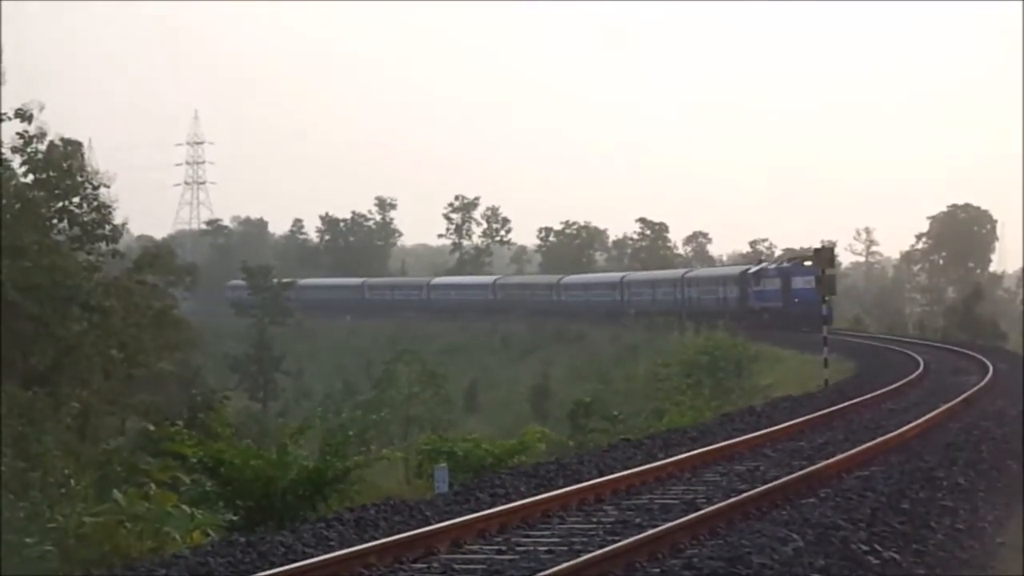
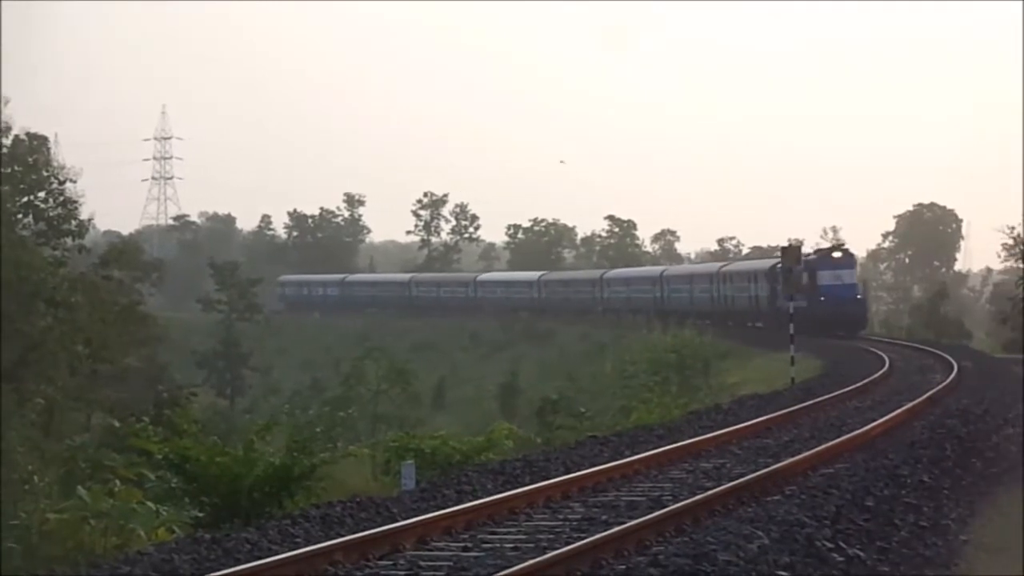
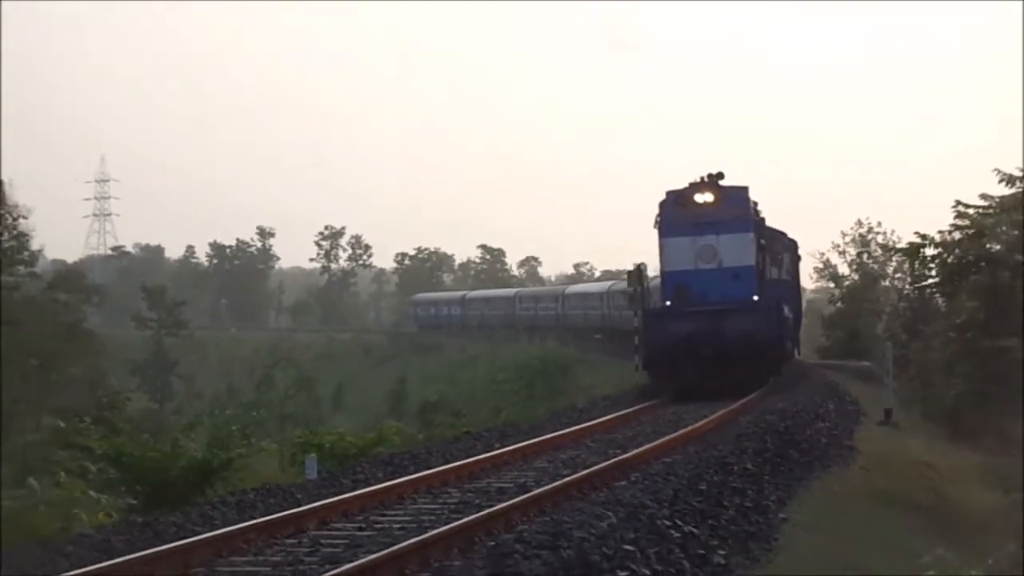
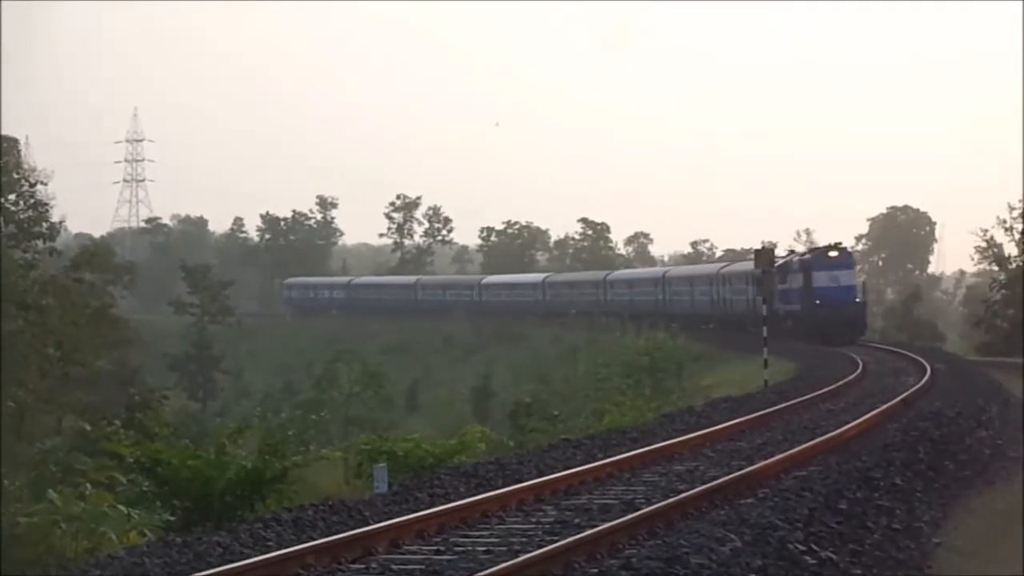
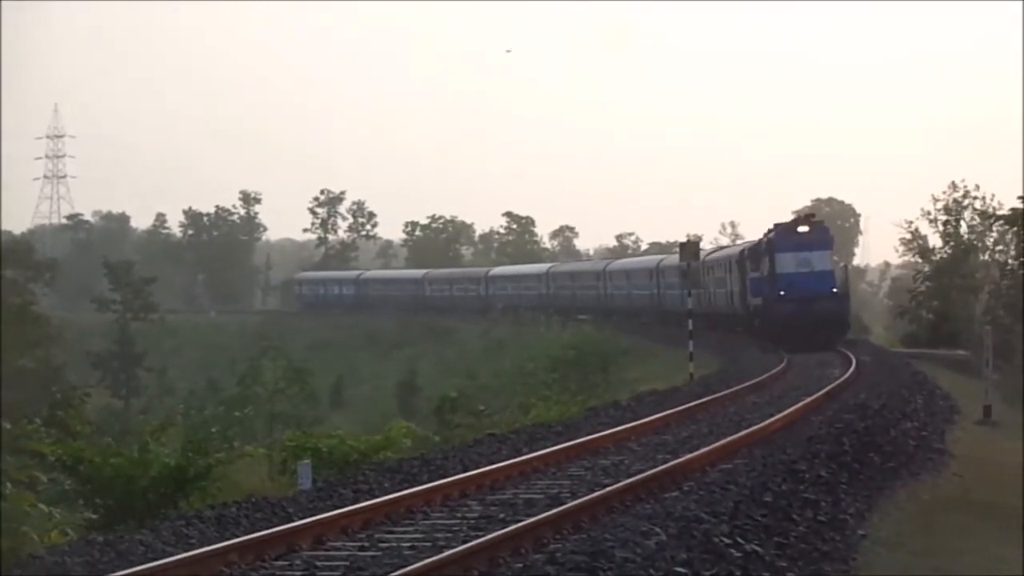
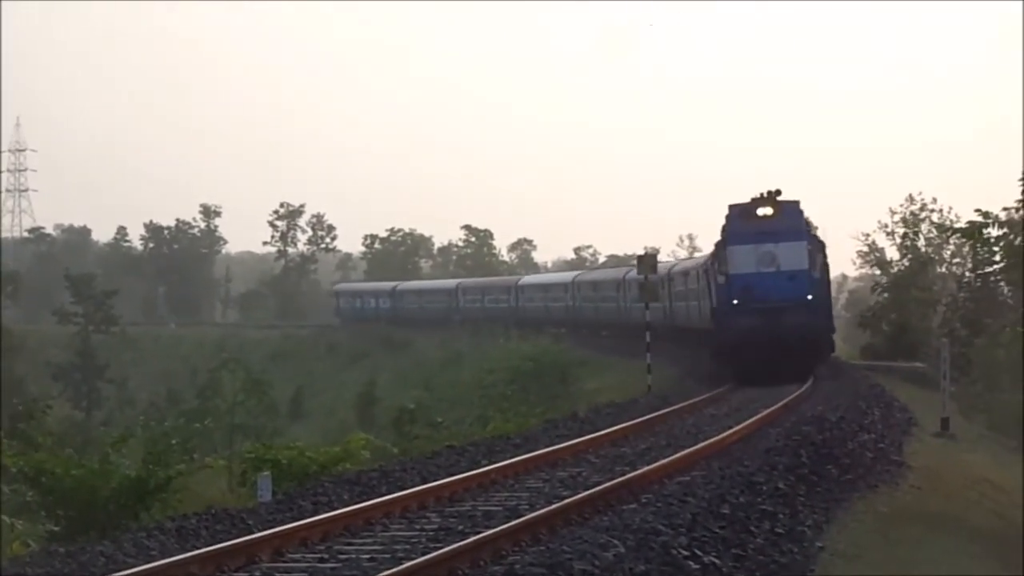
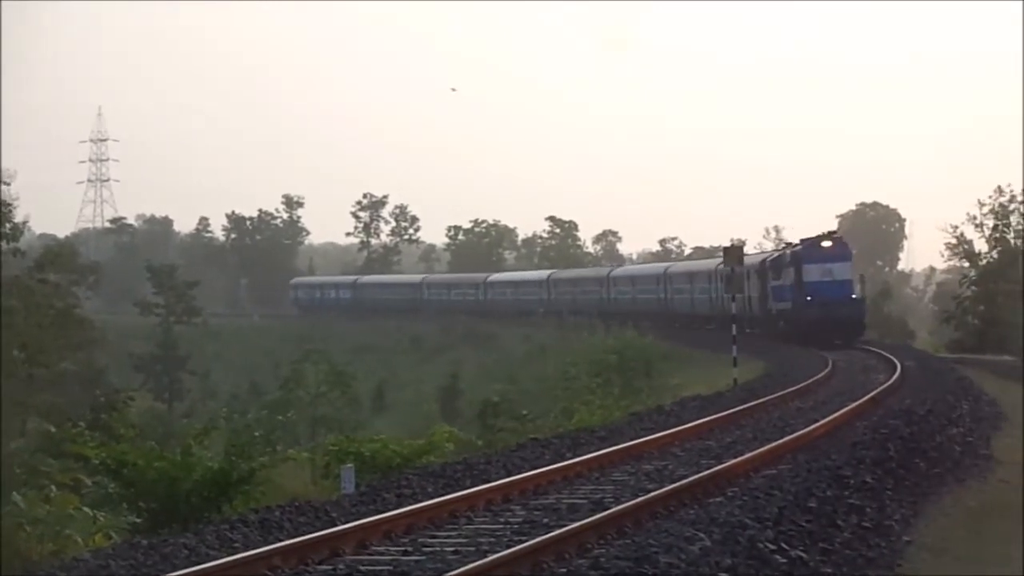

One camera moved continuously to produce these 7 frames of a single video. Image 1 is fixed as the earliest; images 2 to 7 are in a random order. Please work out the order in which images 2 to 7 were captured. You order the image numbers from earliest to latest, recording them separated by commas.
2, 4, 7, 5, 6, 3
